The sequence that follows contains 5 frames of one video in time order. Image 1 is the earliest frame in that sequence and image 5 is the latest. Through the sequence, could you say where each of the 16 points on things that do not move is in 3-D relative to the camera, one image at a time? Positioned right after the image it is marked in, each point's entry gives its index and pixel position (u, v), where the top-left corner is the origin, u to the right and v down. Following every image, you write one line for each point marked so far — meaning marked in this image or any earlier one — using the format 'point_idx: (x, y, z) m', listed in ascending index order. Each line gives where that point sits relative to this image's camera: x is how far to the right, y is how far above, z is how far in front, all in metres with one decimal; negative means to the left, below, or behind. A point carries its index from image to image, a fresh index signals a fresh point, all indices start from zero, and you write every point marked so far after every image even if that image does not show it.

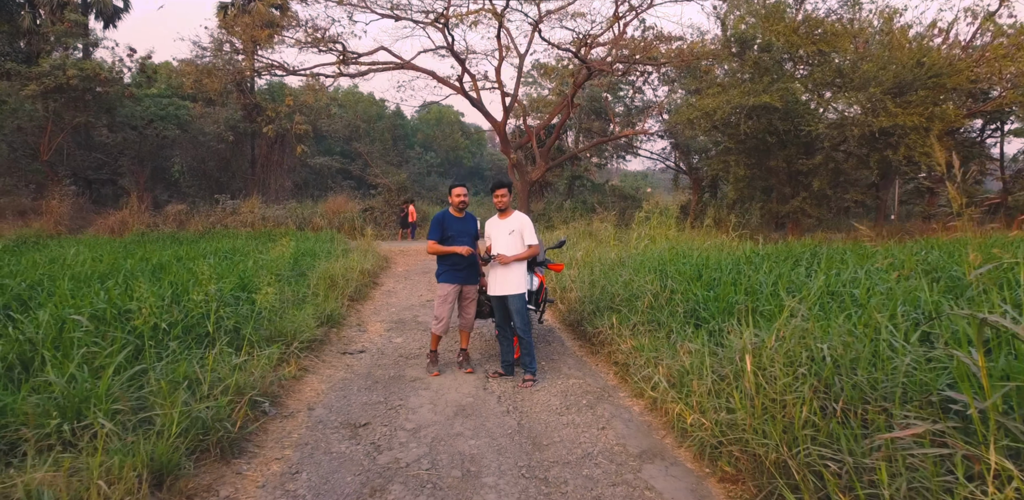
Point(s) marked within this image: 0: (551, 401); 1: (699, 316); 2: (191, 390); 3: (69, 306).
0: (+0.2, -0.8, +3.2) m
1: (+1.2, -0.4, +3.6) m
2: (-1.5, -0.7, +2.7) m
3: (-2.7, -0.3, +3.5) m
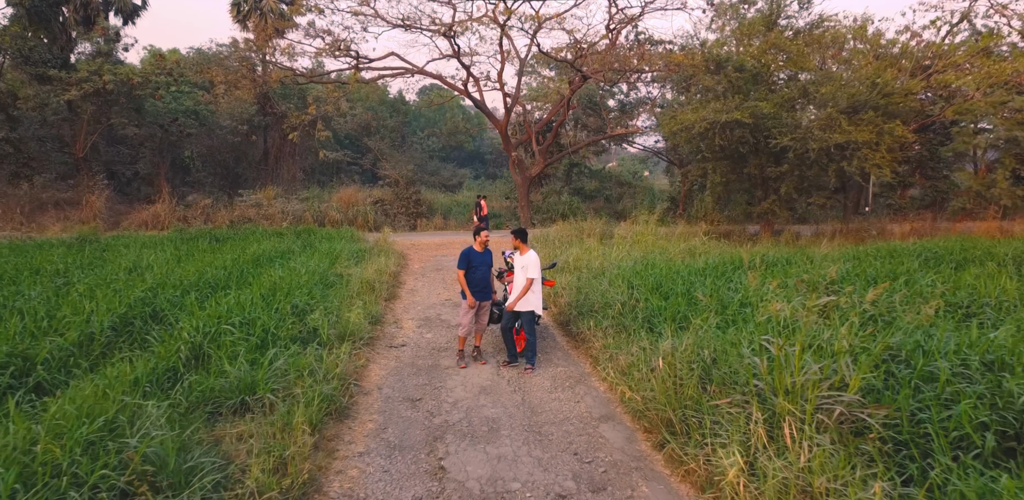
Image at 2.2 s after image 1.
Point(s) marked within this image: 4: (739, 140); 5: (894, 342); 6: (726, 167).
0: (+0.3, -1.1, +4.6) m
1: (+1.2, -0.6, +5.1) m
2: (-1.5, -0.9, +4.2) m
3: (-2.6, -0.6, +4.9) m
4: (+4.8, +2.3, +12.2) m
5: (+2.2, -0.5, +3.3) m
6: (+4.8, +1.8, +12.8) m
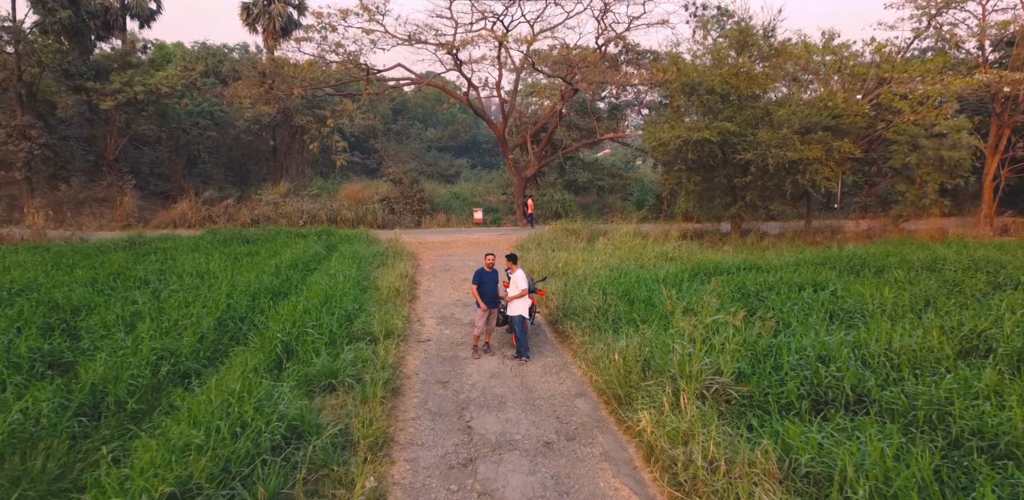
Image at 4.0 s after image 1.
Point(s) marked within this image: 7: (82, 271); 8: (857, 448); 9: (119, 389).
0: (+0.3, -1.3, +6.3) m
1: (+1.2, -0.8, +6.7) m
2: (-1.5, -1.2, +5.8) m
3: (-2.6, -0.8, +6.6) m
4: (+4.8, +2.3, +13.9) m
5: (+2.2, -0.8, +5.0) m
6: (+4.7, +1.8, +14.4) m
7: (-7.1, -0.3, +9.5) m
8: (+2.1, -1.2, +3.4) m
9: (-3.2, -1.1, +4.7) m
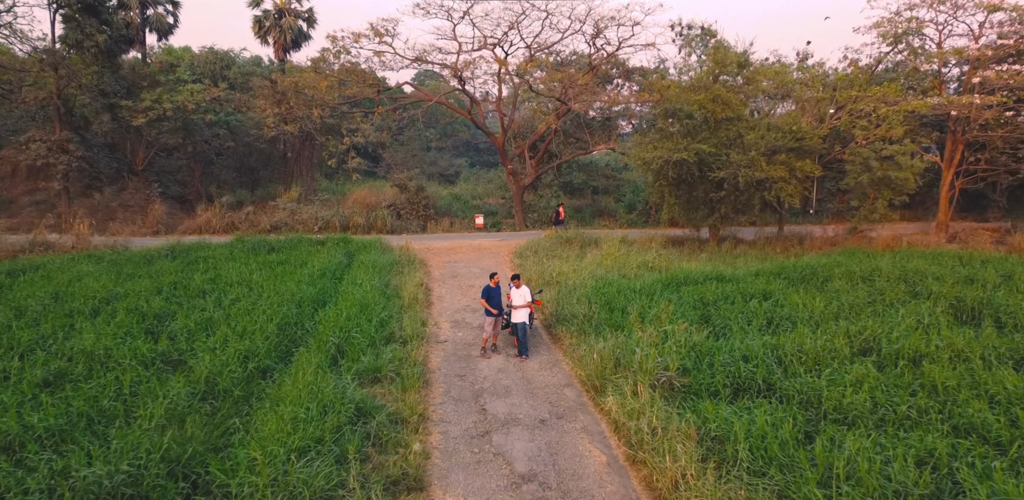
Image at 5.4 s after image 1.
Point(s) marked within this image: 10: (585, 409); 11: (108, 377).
0: (+0.3, -1.6, +8.0) m
1: (+1.3, -1.1, +8.4) m
2: (-1.4, -1.5, +7.5) m
3: (-2.6, -1.1, +8.2) m
4: (+4.8, +2.1, +15.5) m
5: (+2.3, -1.1, +6.7) m
6: (+4.7, +1.7, +16.1) m
7: (-7.1, -0.6, +11.1) m
8: (+2.1, -1.5, +5.1) m
9: (-3.1, -1.4, +6.3) m
10: (+0.8, -1.8, +6.6) m
11: (-4.3, -1.4, +6.1) m
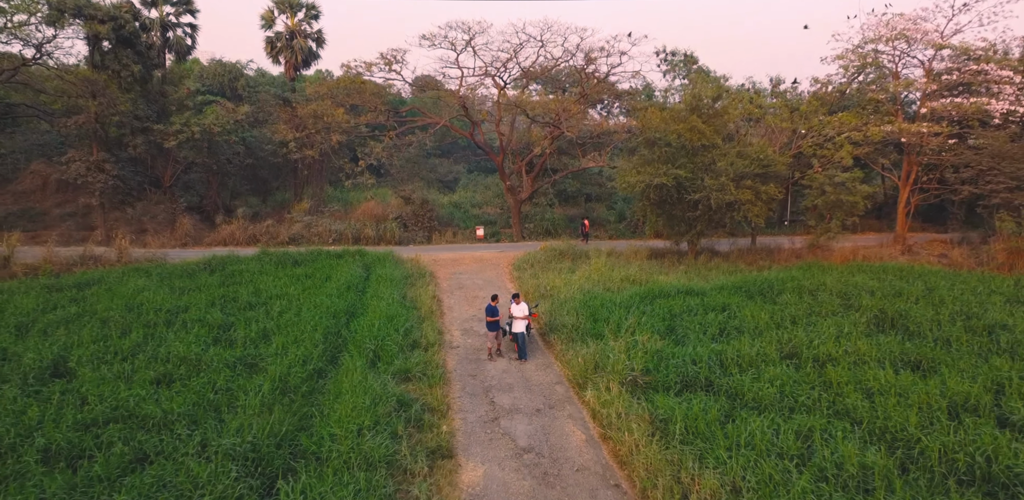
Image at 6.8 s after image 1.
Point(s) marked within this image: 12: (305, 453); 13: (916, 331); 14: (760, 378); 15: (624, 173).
0: (+0.4, -2.0, +9.9) m
1: (+1.3, -1.5, +10.3) m
2: (-1.4, -1.9, +9.4) m
3: (-2.6, -1.5, +10.1) m
4: (+4.7, +1.7, +17.4) m
5: (+2.3, -1.5, +8.6) m
6: (+4.7, +1.3, +18.0) m
7: (-7.1, -1.0, +13.0) m
8: (+2.2, -1.9, +7.0) m
9: (-3.1, -1.8, +8.2) m
10: (+0.9, -2.2, +8.5) m
11: (-4.3, -1.8, +8.0) m
12: (-2.3, -2.3, +6.4) m
13: (+7.1, -1.4, +10.0) m
14: (+3.3, -1.7, +7.7) m
15: (+3.6, +2.4, +18.1) m
